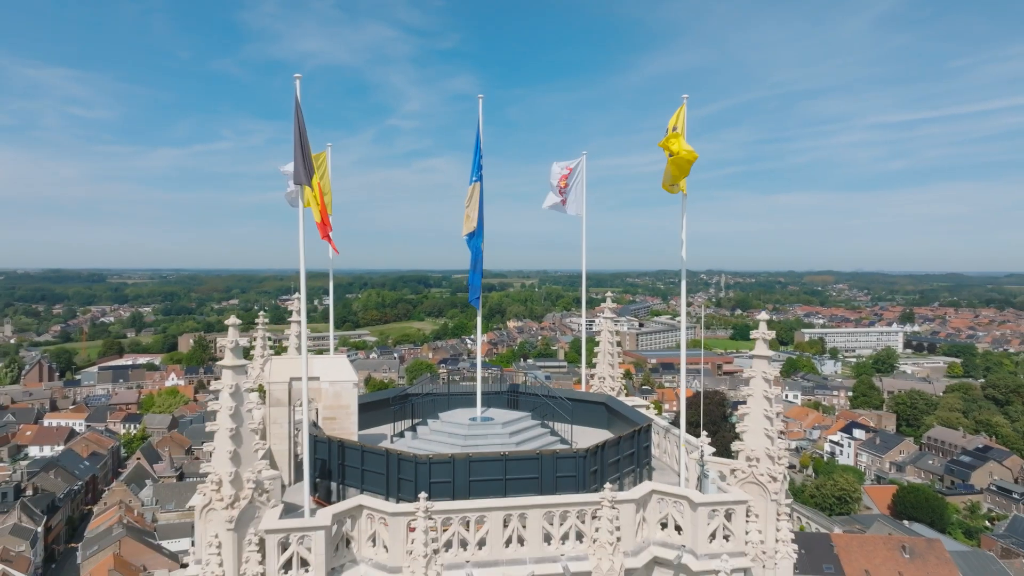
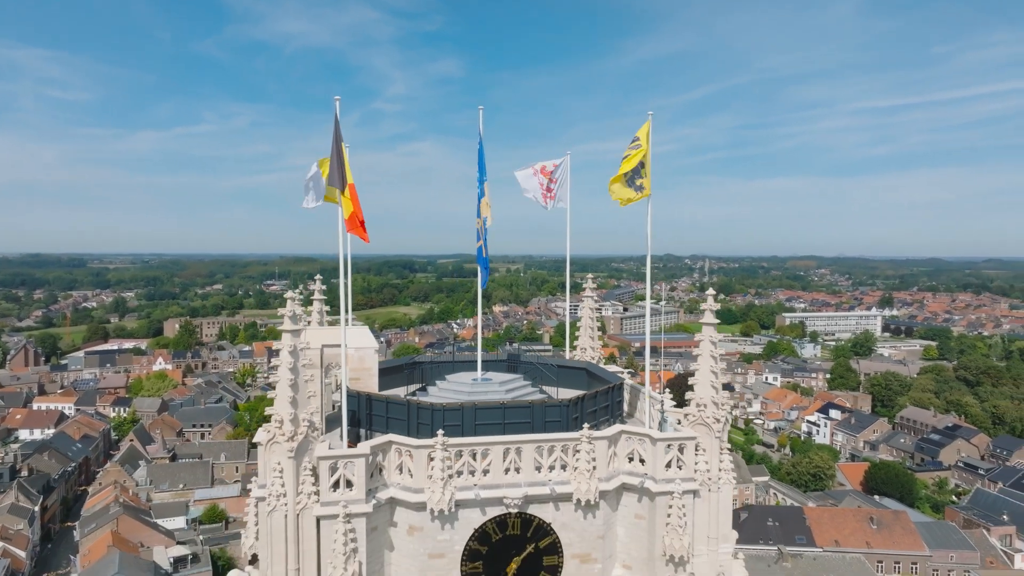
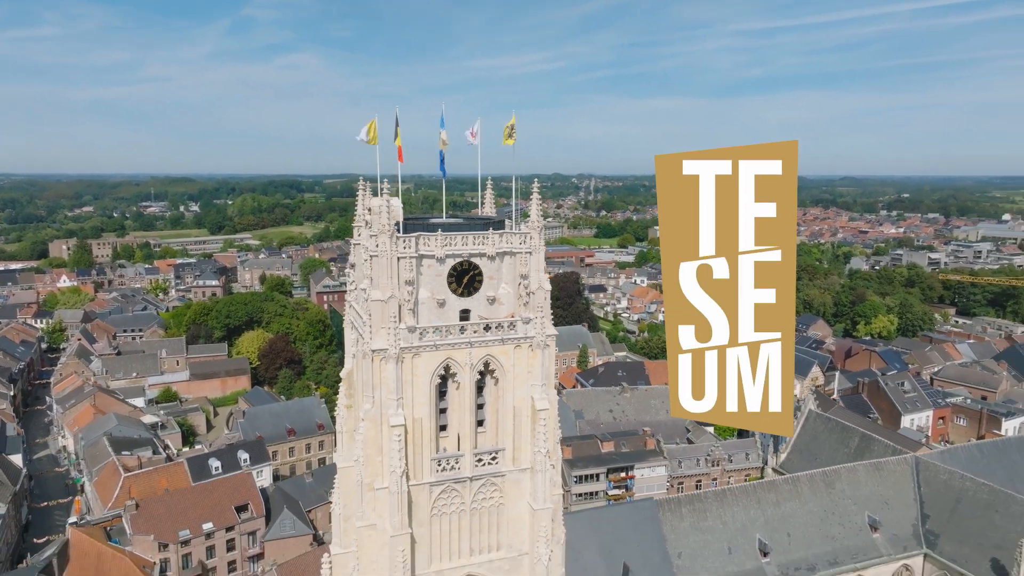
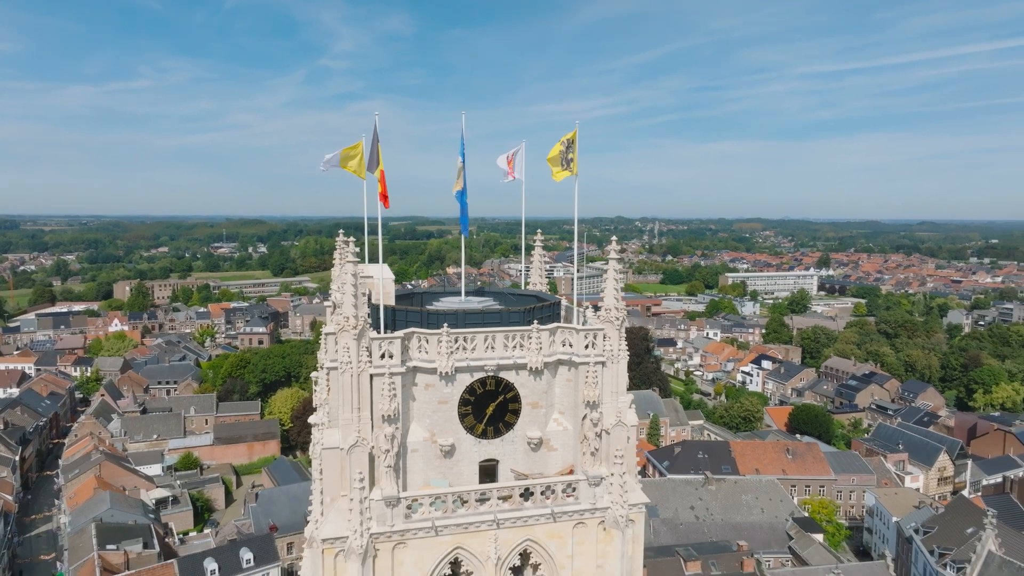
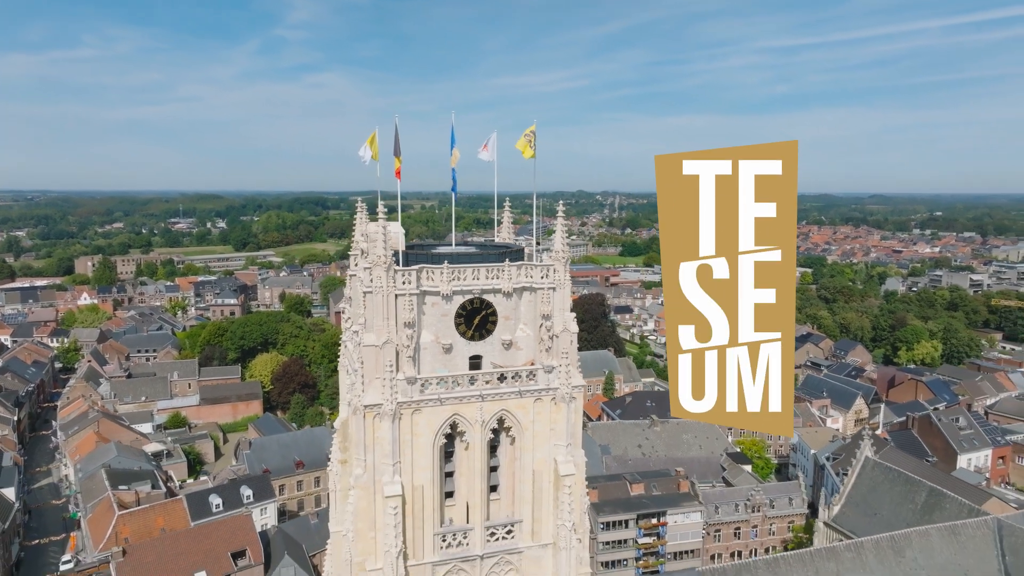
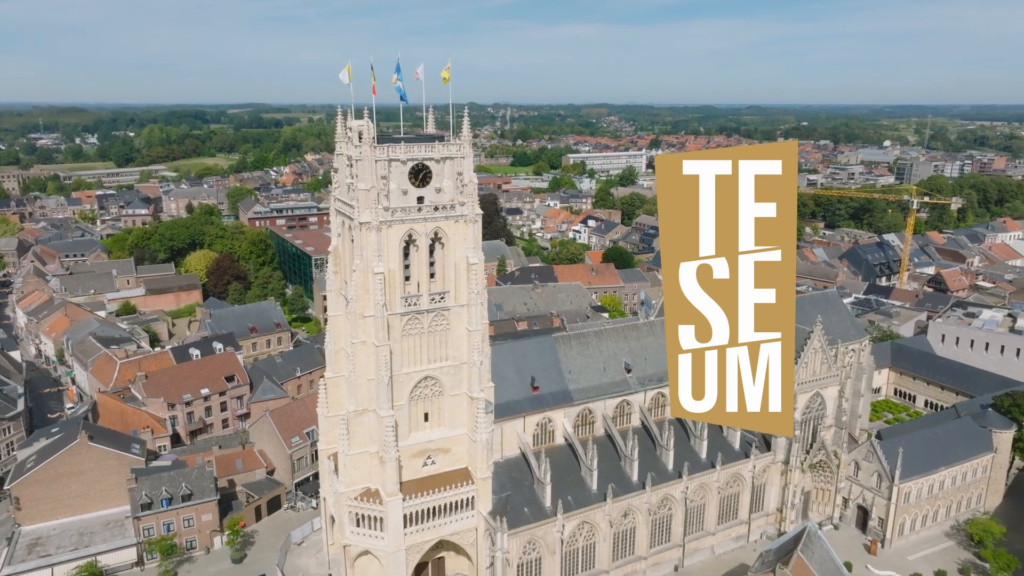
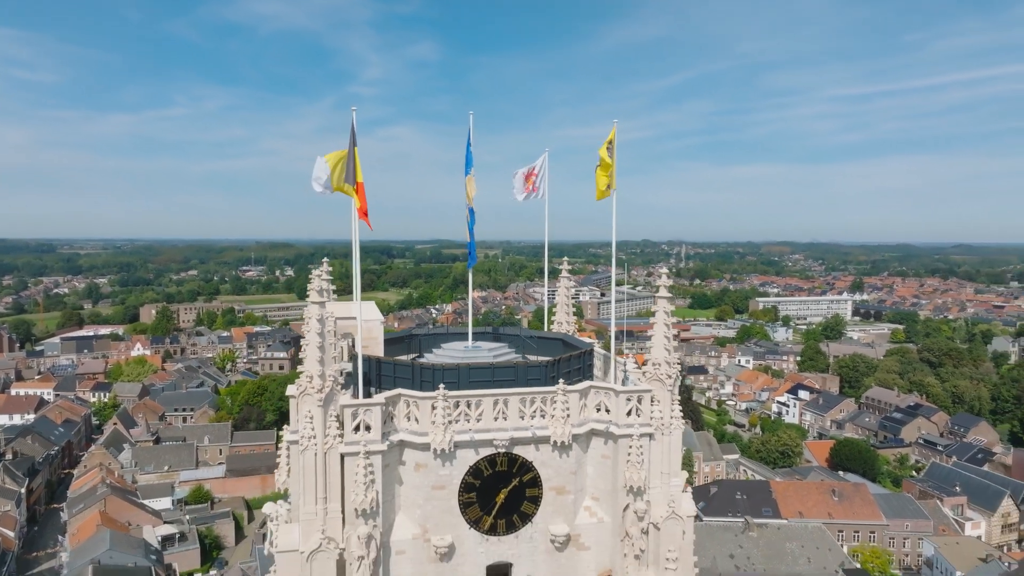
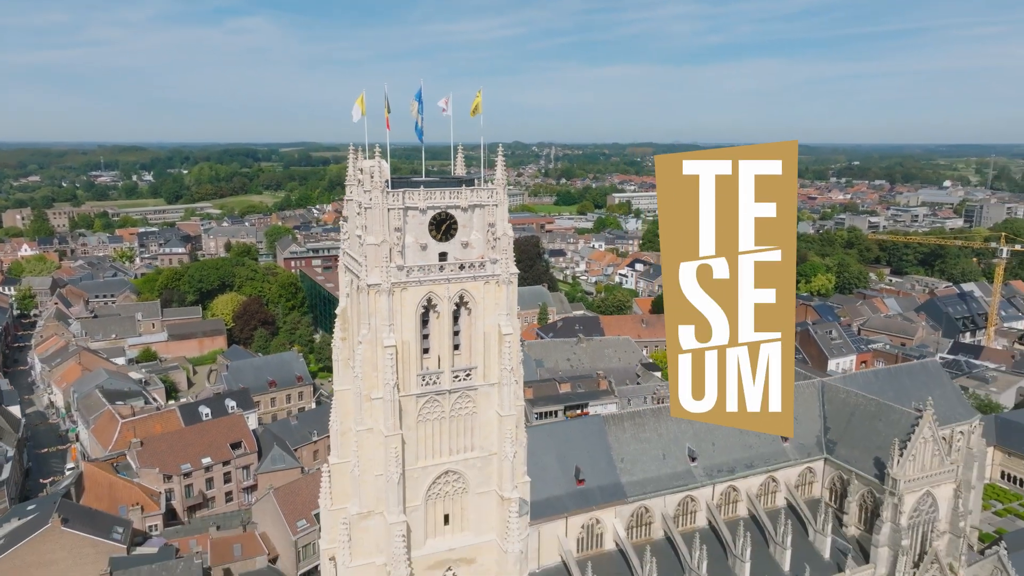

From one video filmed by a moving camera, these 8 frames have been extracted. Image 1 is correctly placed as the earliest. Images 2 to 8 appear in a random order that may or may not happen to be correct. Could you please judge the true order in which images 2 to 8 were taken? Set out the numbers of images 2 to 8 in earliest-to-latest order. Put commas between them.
2, 7, 4, 5, 3, 8, 6
